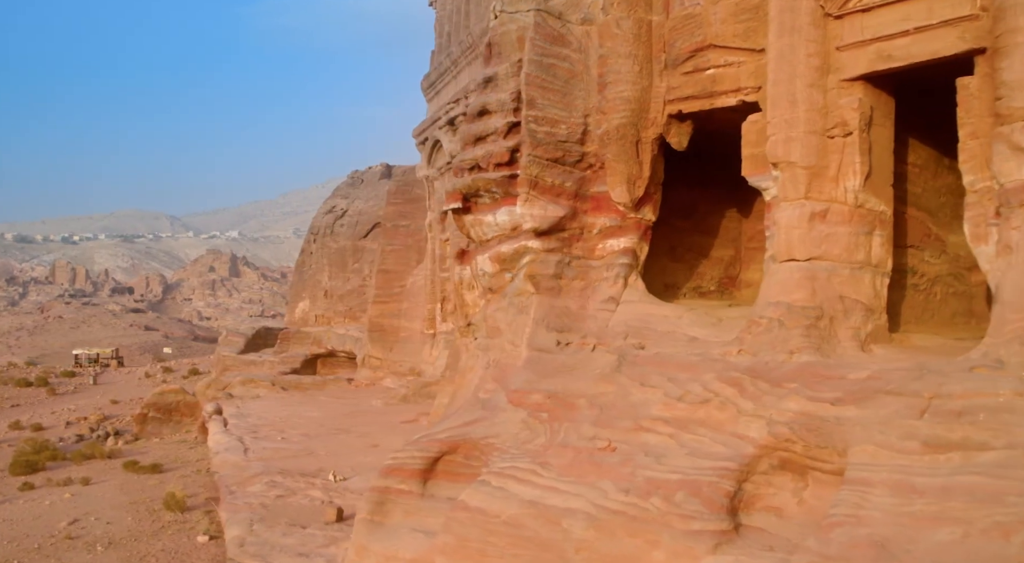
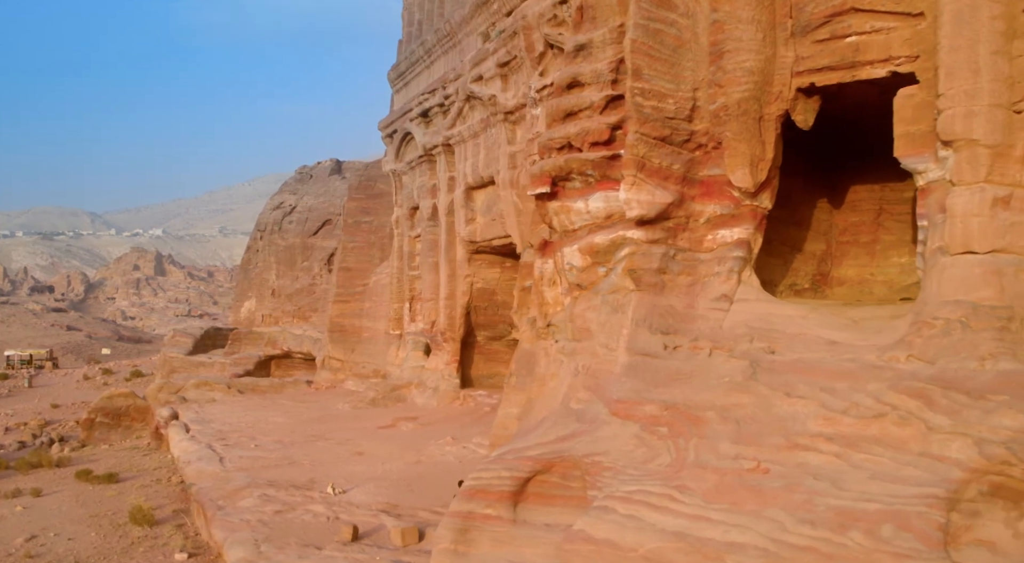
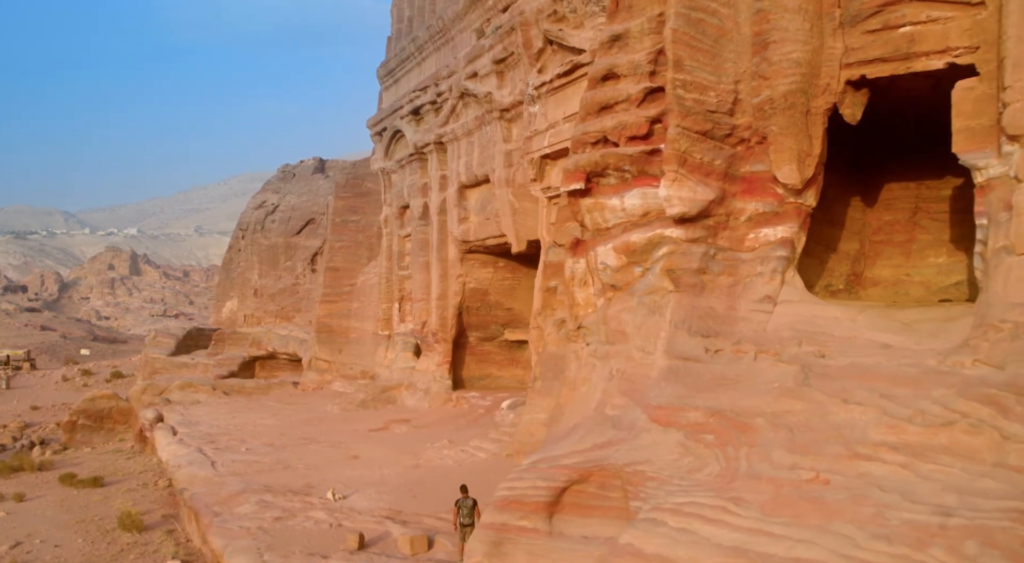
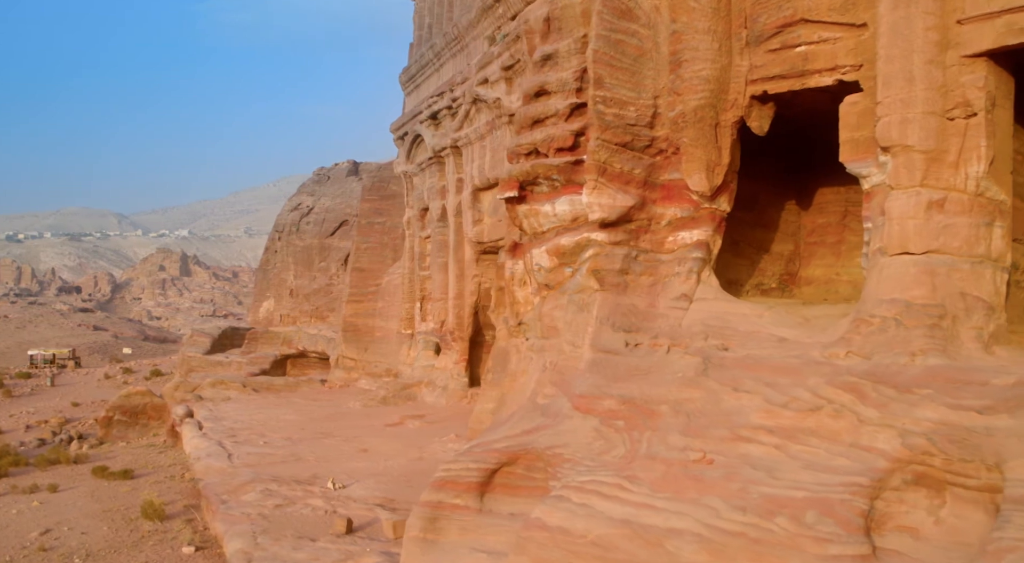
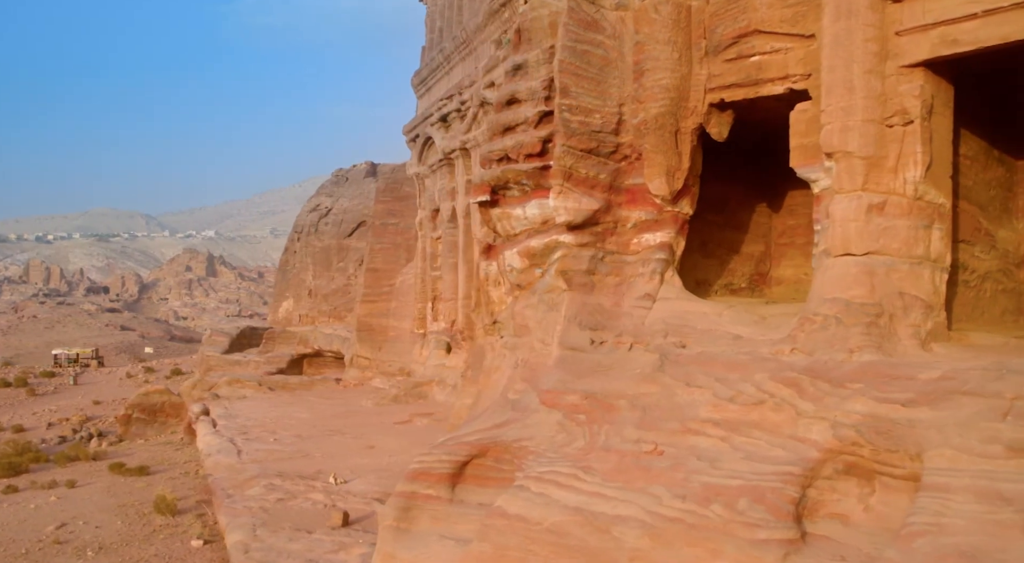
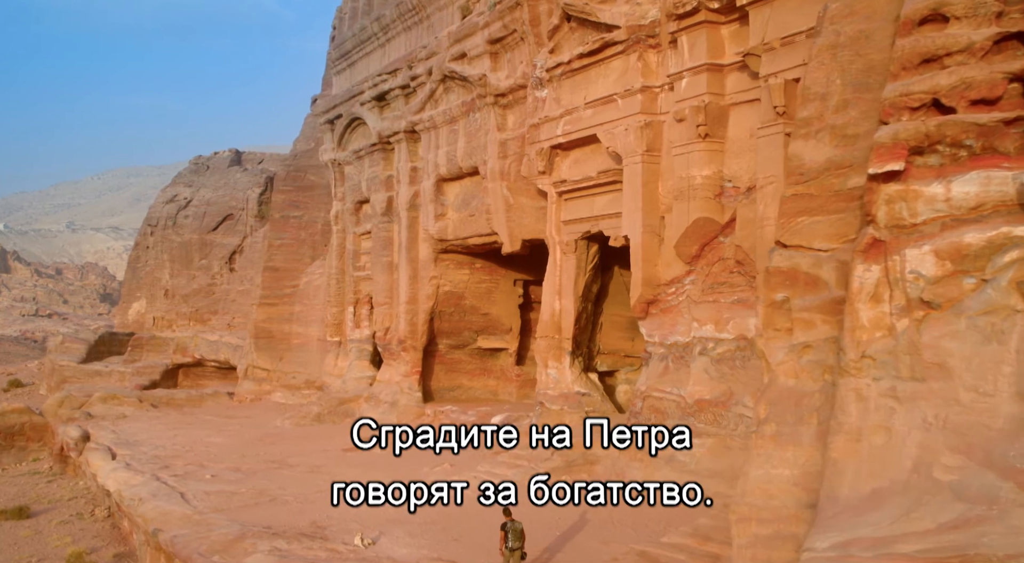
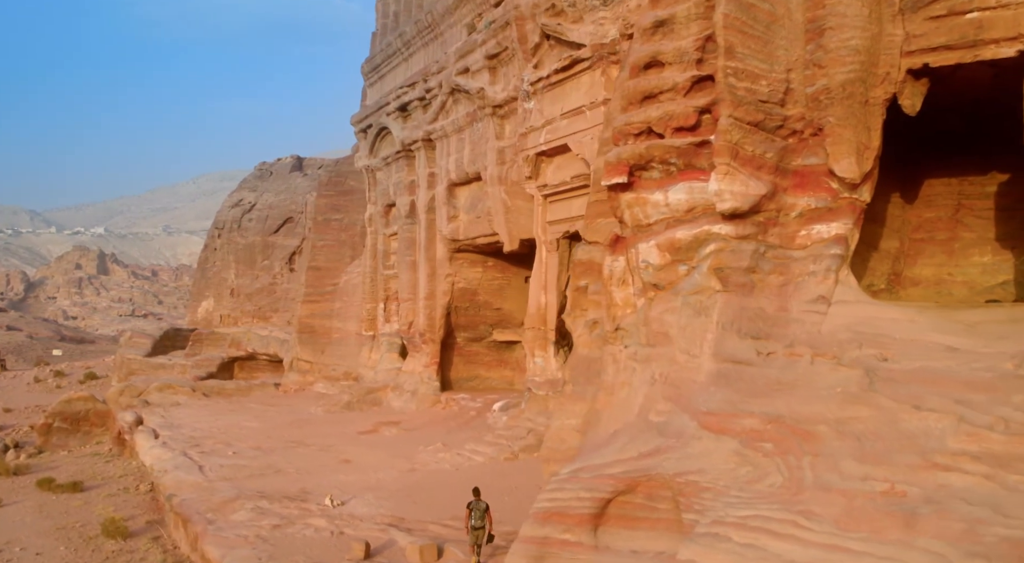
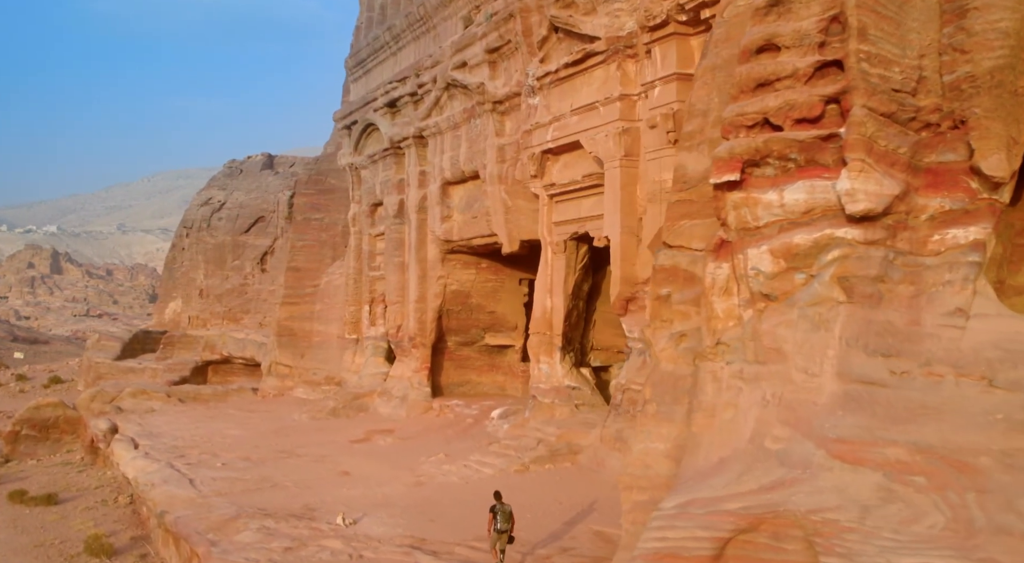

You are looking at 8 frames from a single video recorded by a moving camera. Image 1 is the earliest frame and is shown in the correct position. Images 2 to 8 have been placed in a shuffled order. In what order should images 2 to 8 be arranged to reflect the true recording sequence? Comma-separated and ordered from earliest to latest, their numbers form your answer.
5, 4, 2, 3, 7, 8, 6
